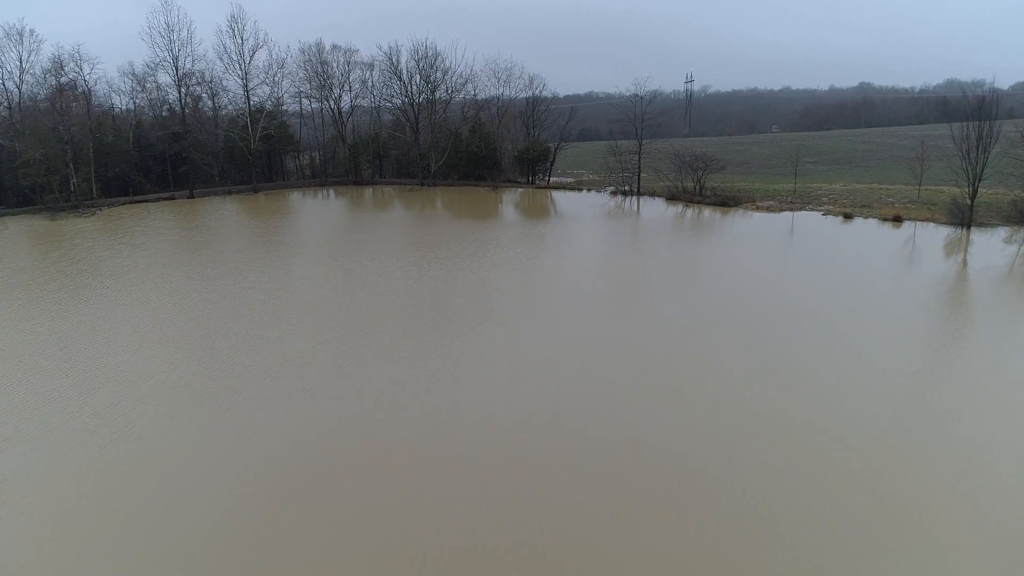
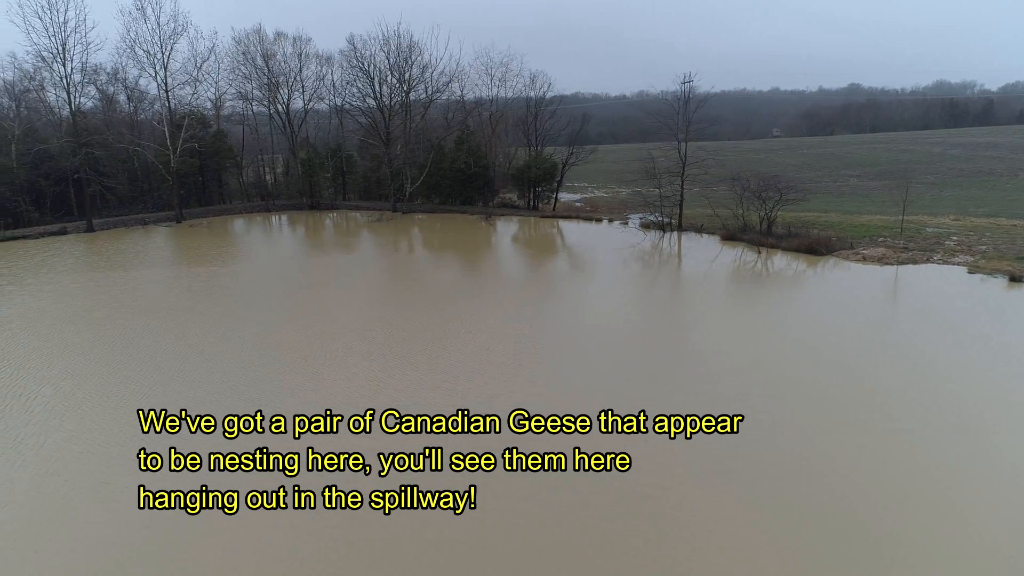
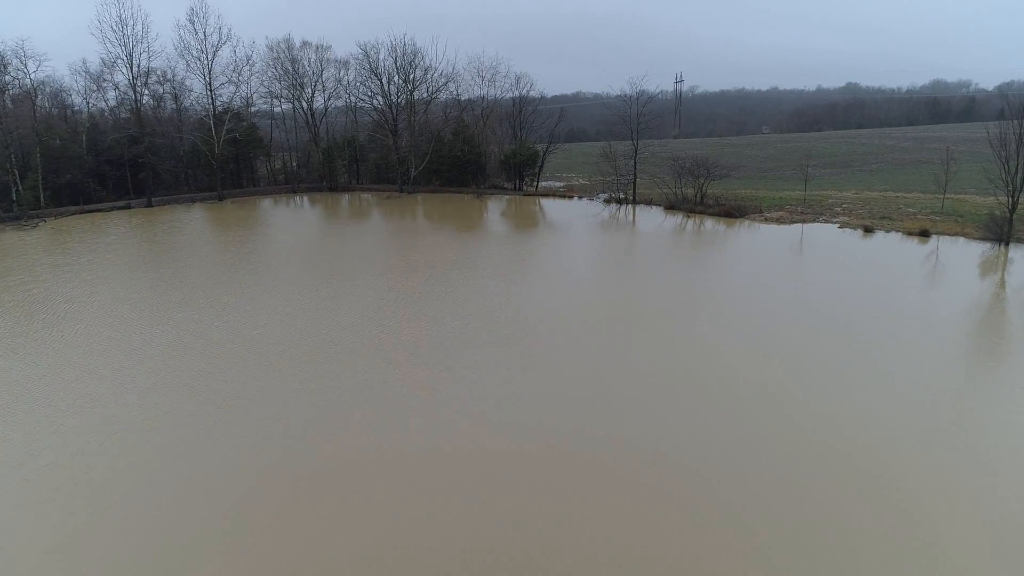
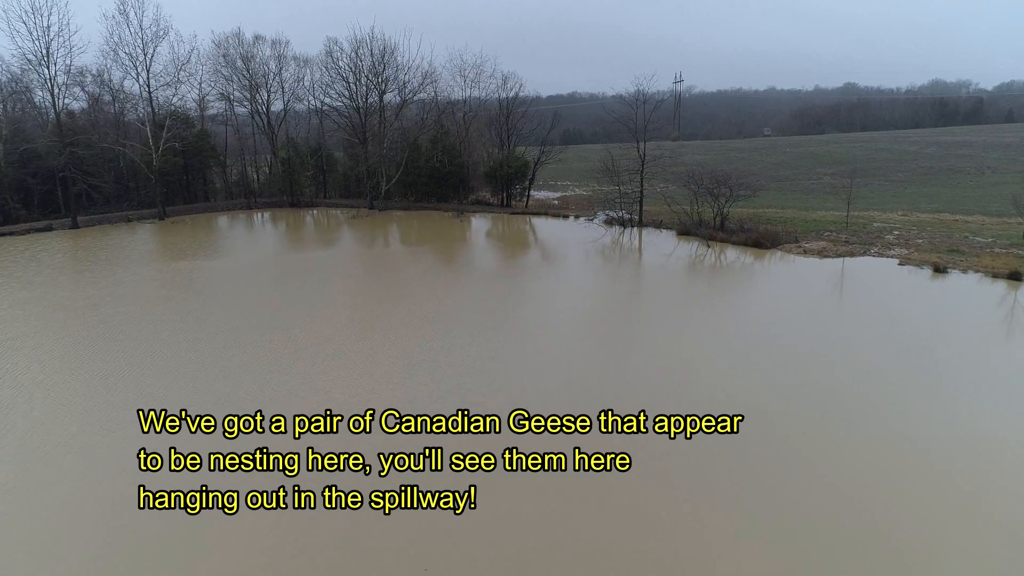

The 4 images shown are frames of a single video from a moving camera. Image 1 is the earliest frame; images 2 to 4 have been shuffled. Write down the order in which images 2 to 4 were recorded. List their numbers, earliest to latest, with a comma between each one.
3, 4, 2
